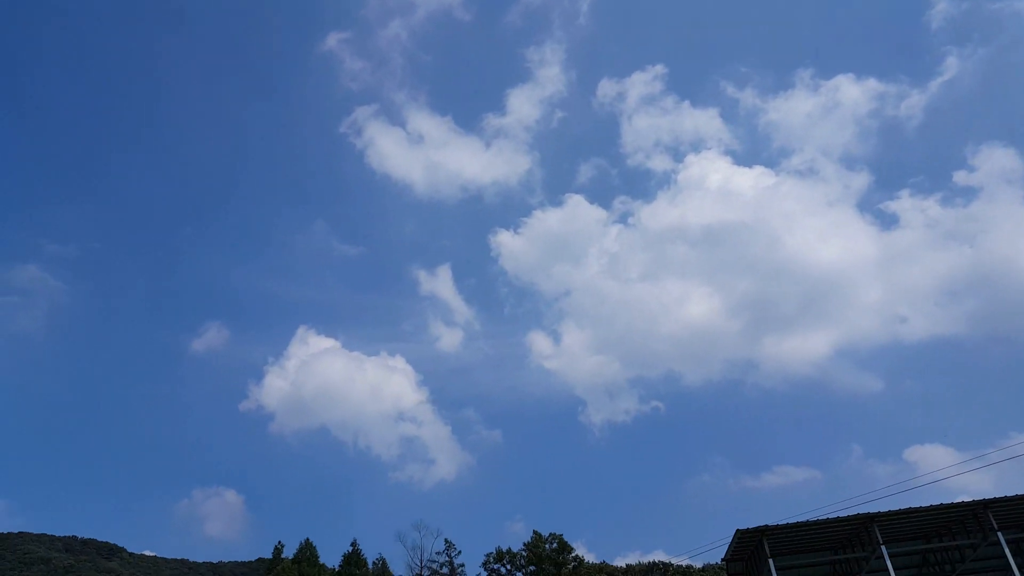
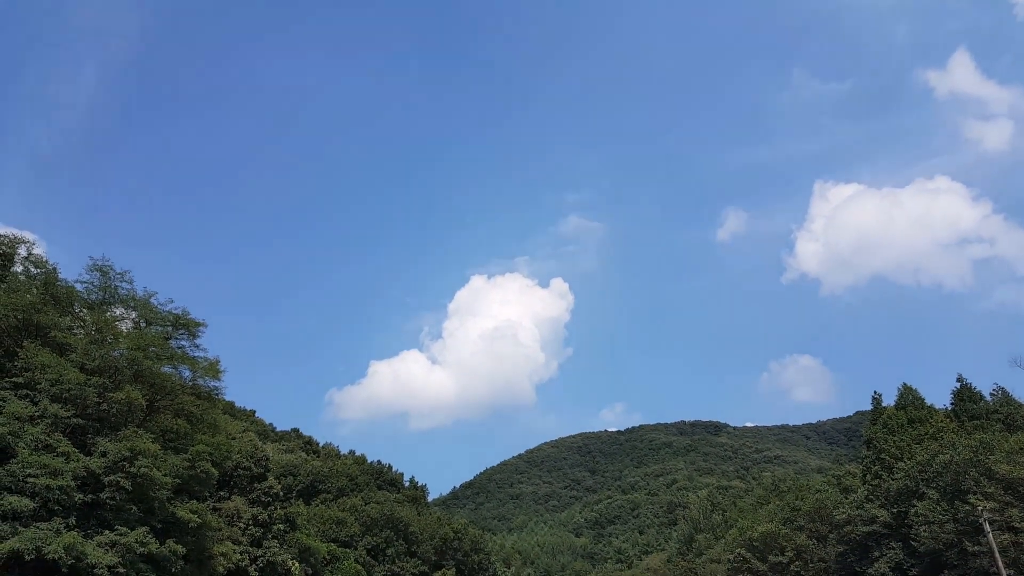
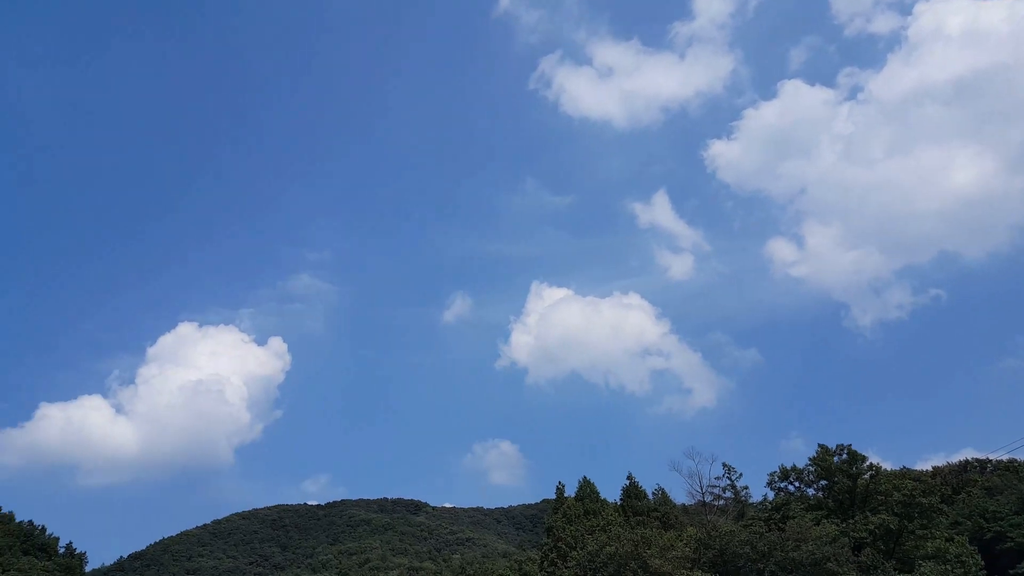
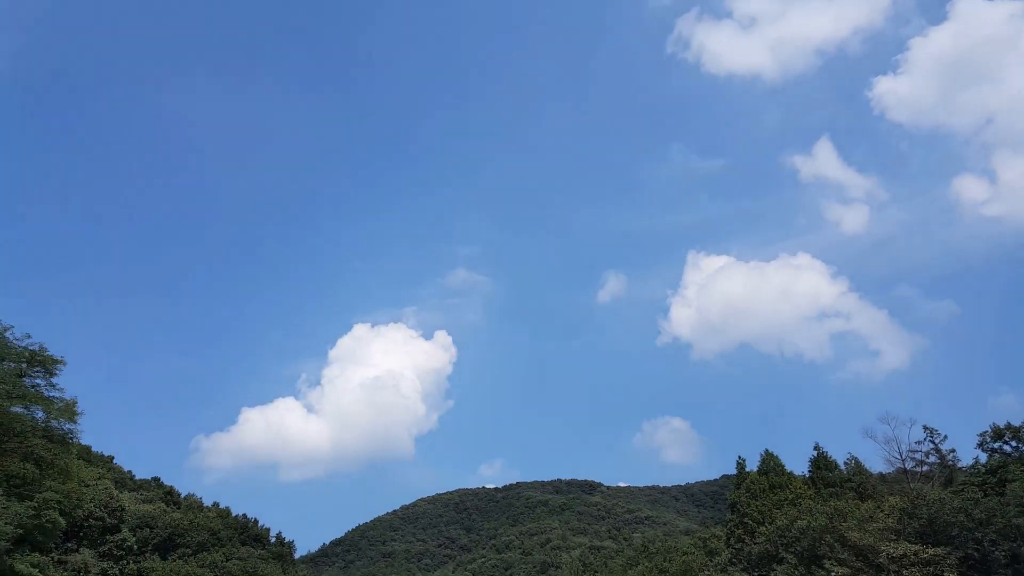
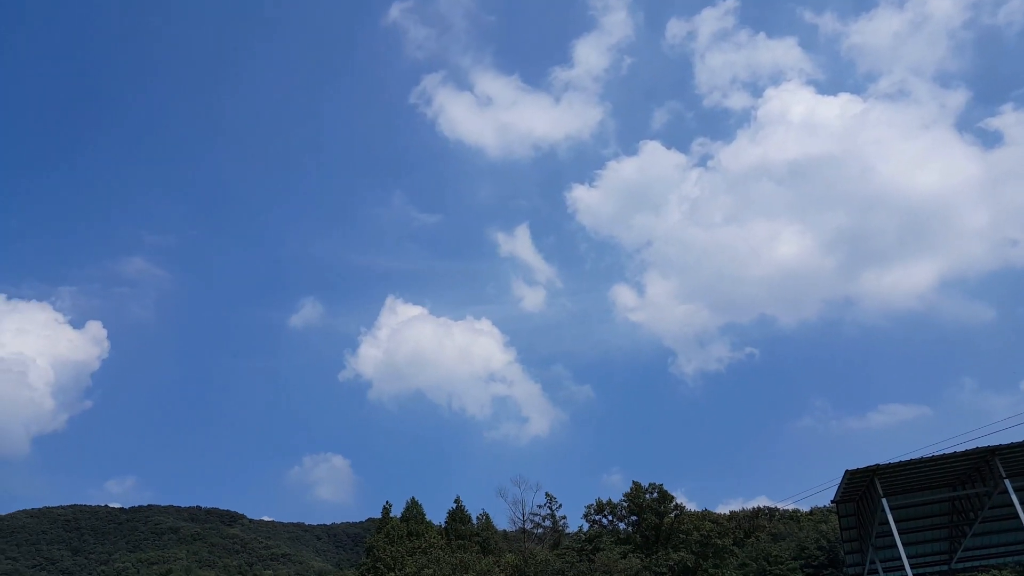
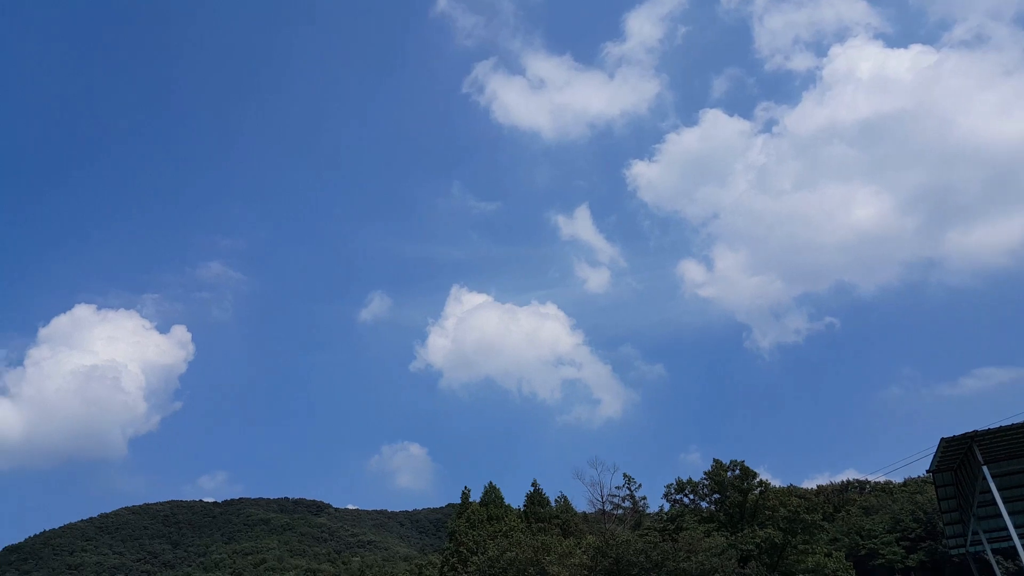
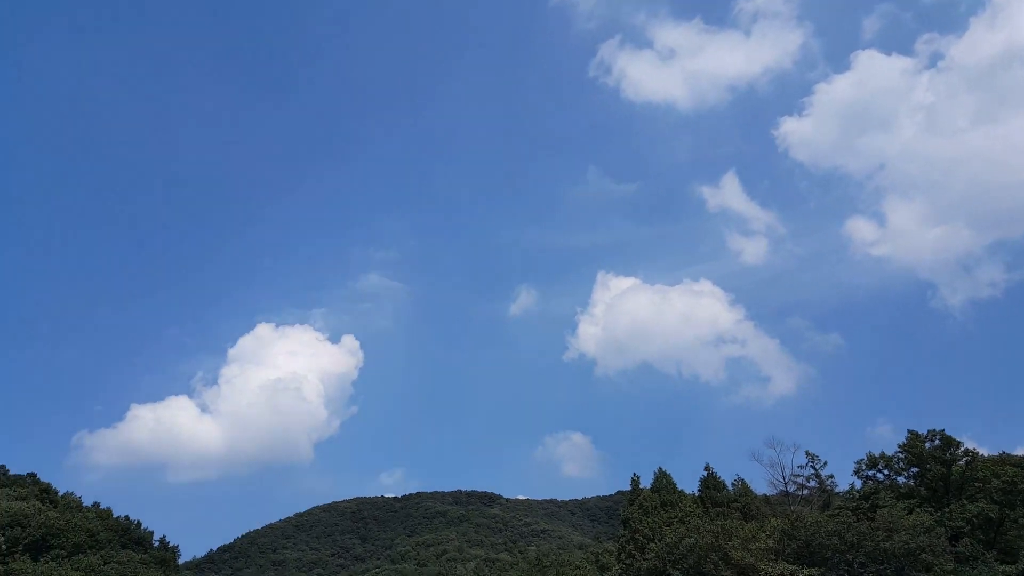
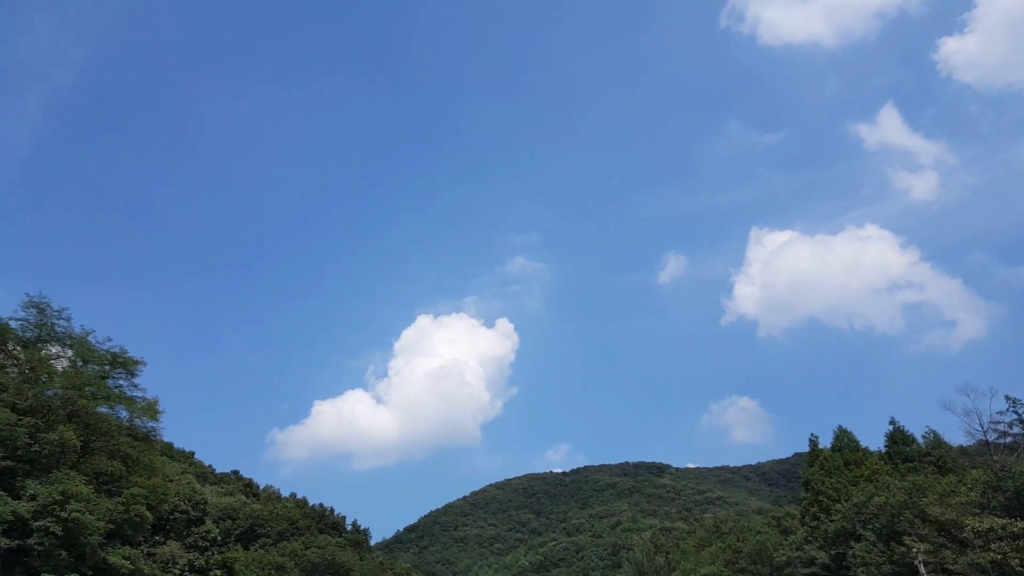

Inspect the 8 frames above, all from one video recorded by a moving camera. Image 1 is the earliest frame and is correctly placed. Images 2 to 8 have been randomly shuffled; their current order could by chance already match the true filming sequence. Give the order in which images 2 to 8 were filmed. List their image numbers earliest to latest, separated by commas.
5, 6, 3, 7, 4, 8, 2
